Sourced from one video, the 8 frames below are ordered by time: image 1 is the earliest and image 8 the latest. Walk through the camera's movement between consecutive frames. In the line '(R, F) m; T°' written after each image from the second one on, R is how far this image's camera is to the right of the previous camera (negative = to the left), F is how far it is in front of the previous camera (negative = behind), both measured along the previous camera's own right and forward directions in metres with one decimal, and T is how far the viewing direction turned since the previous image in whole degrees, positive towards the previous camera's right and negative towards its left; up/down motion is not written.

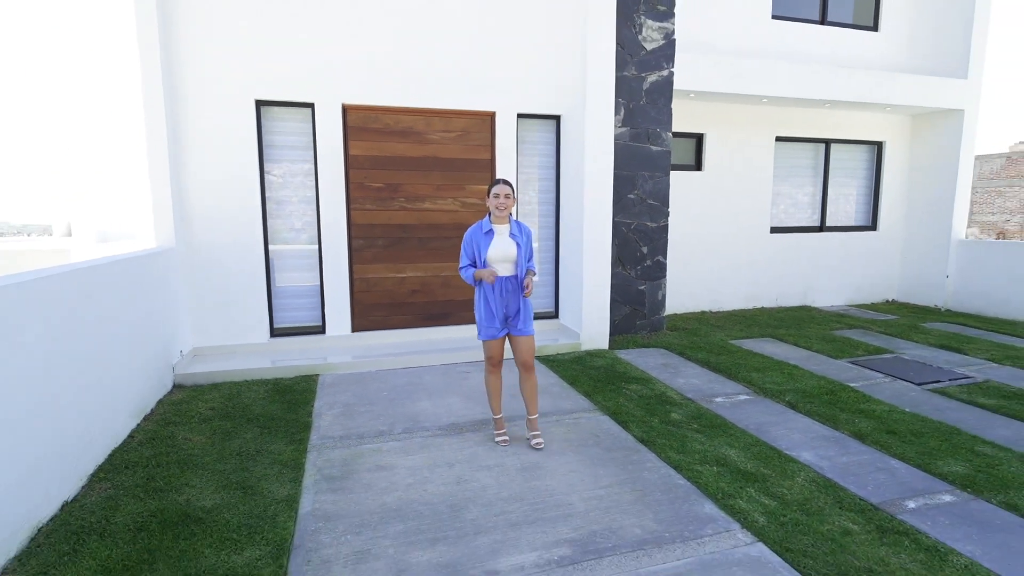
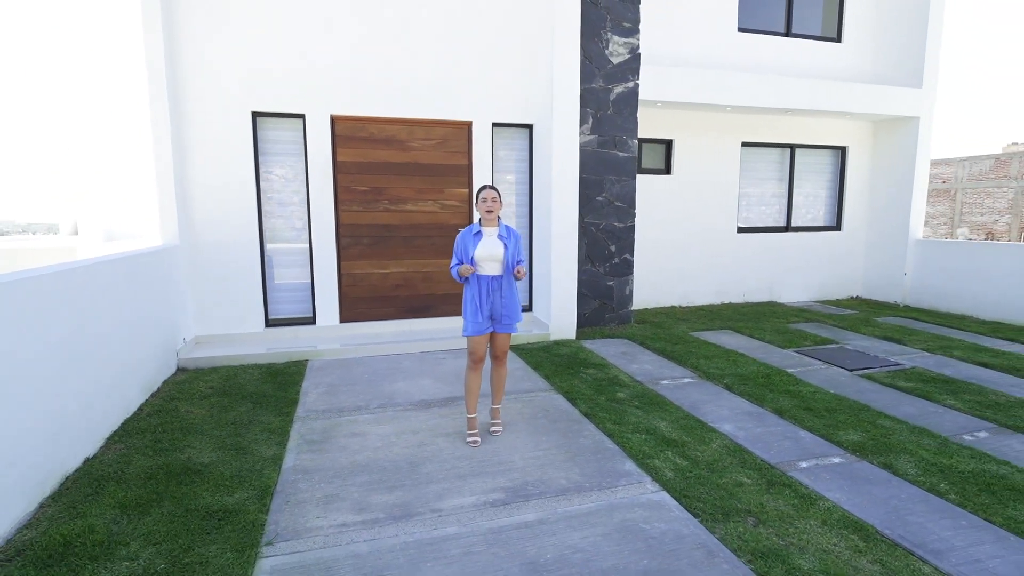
(+0.3, -0.5) m; 0°
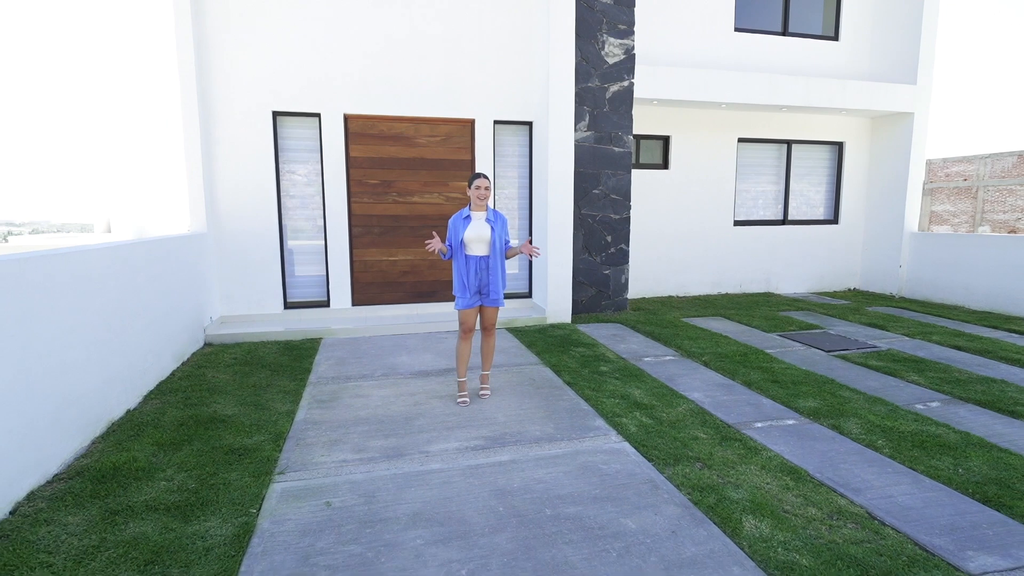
(+0.2, -0.4) m; -2°
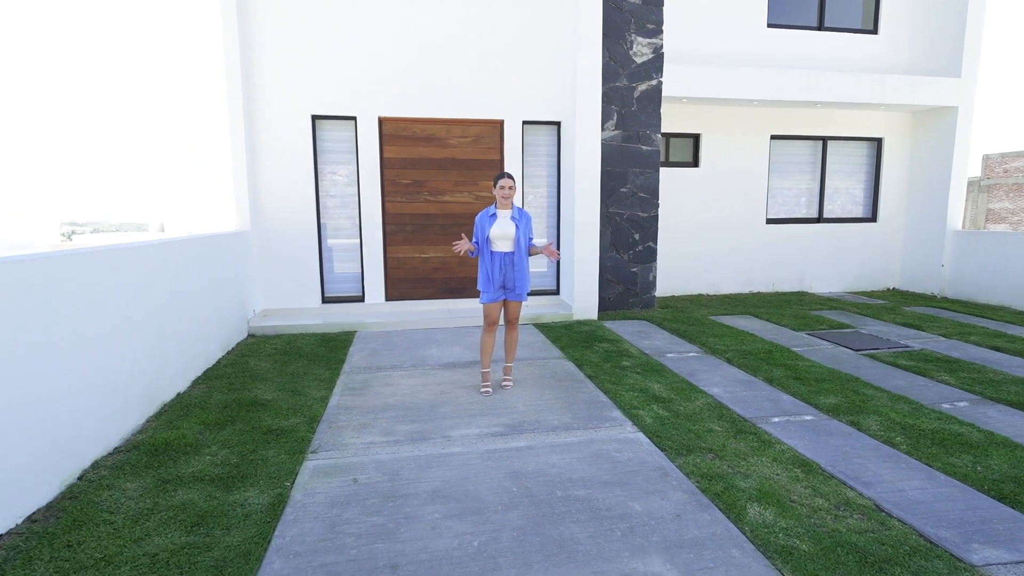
(+0.1, -0.1) m; -4°
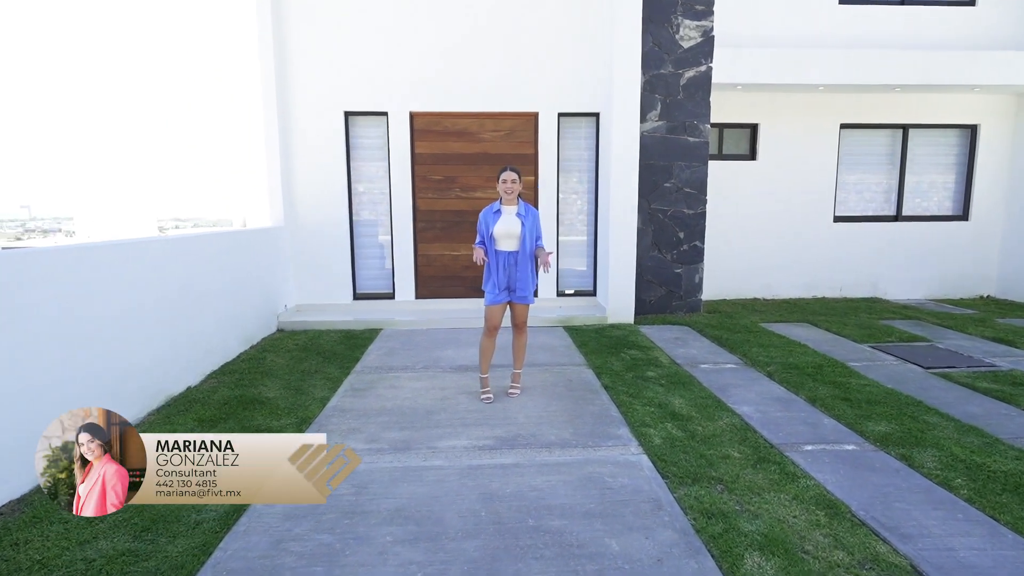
(+0.4, +0.3) m; -7°
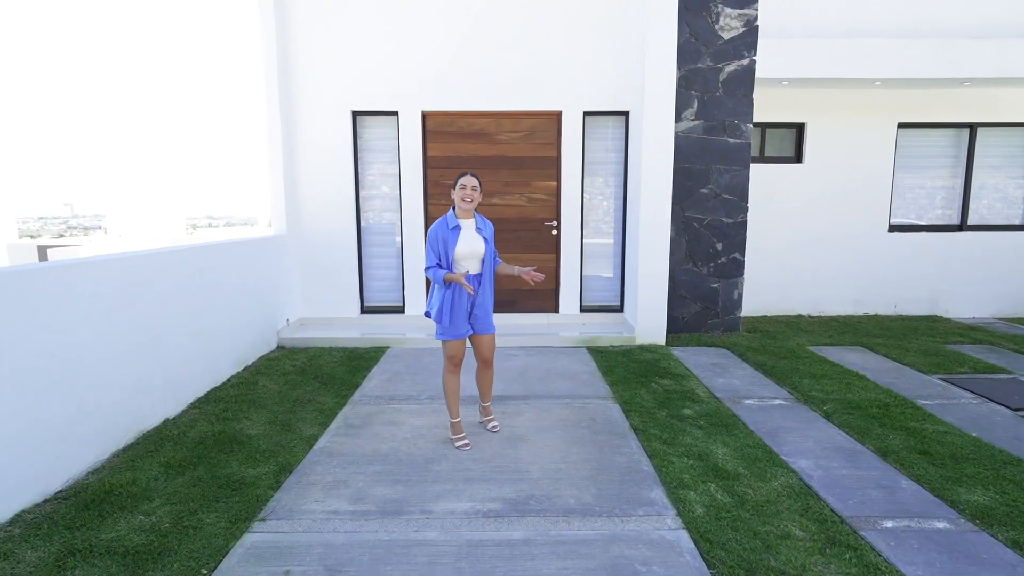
(+0.1, +0.5) m; -3°
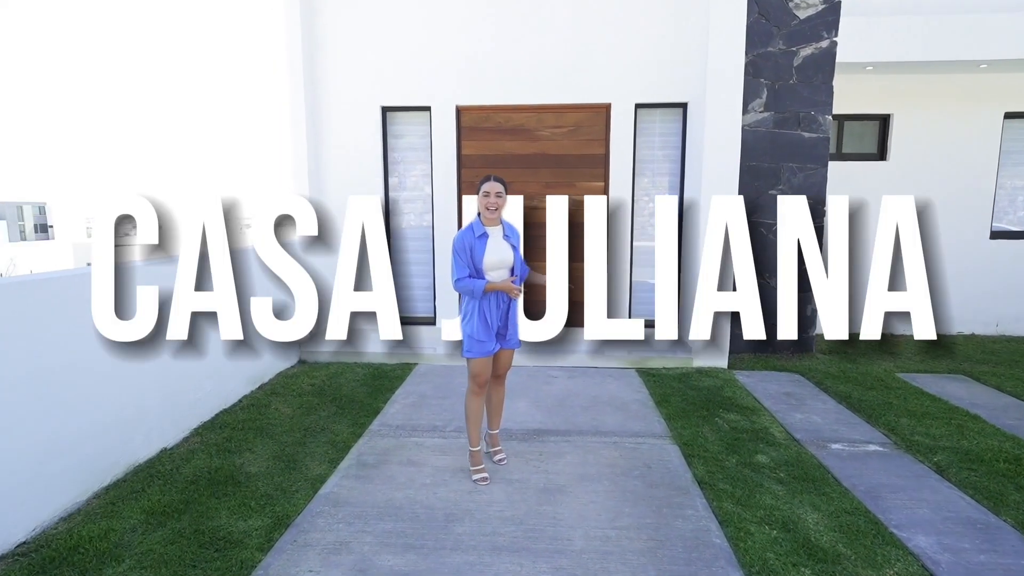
(0.0, +0.5) m; -4°
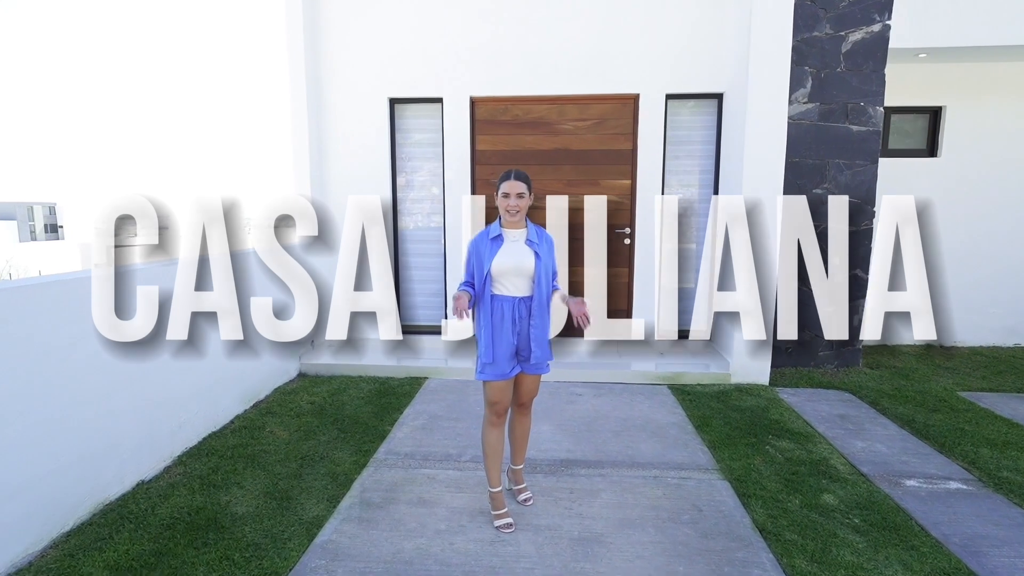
(-0.1, +0.4) m; -1°
